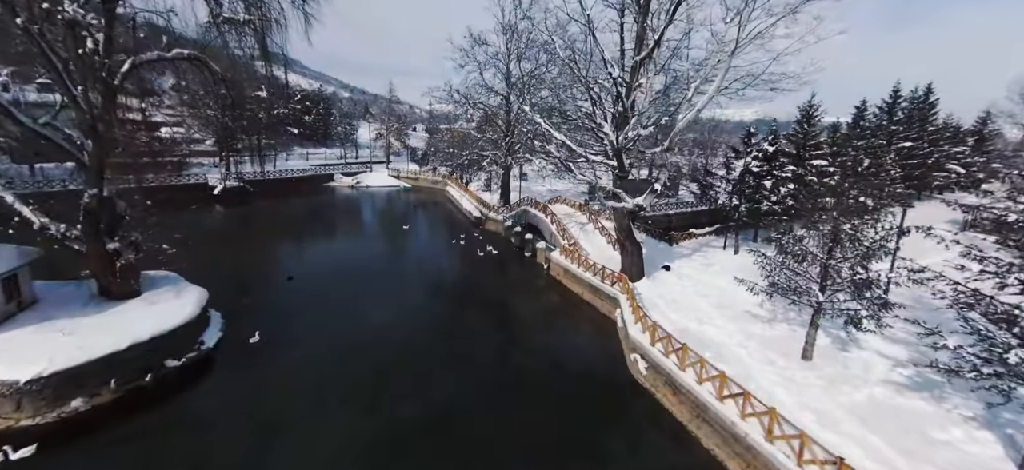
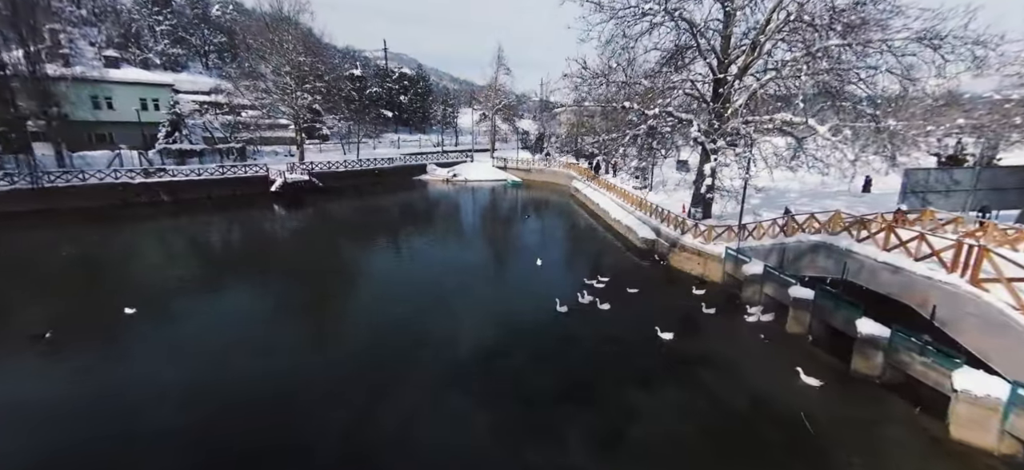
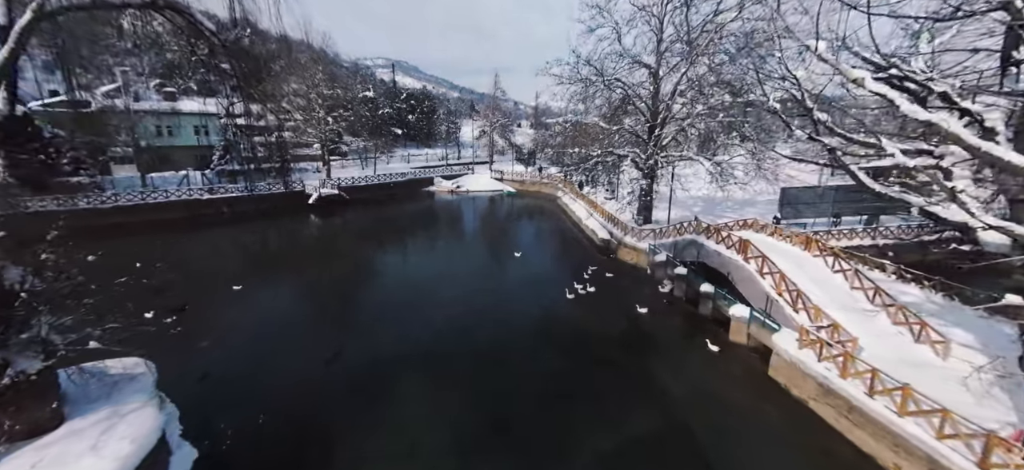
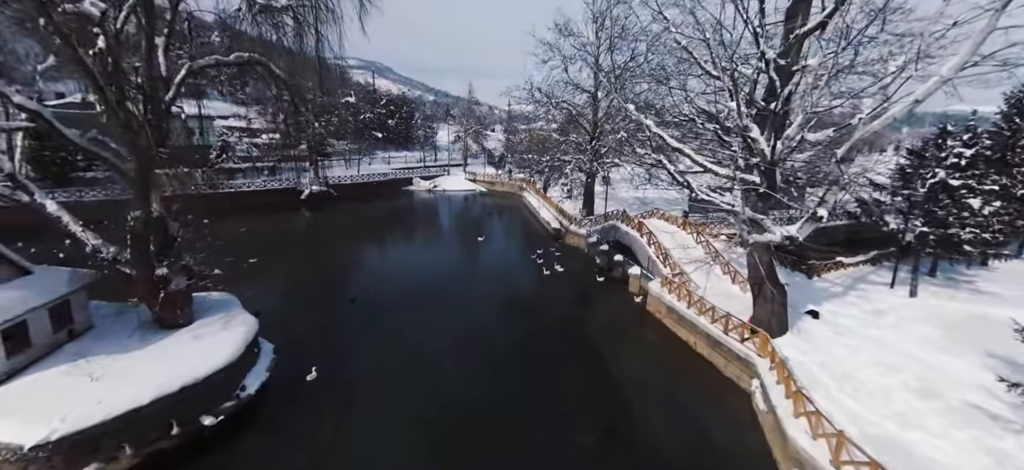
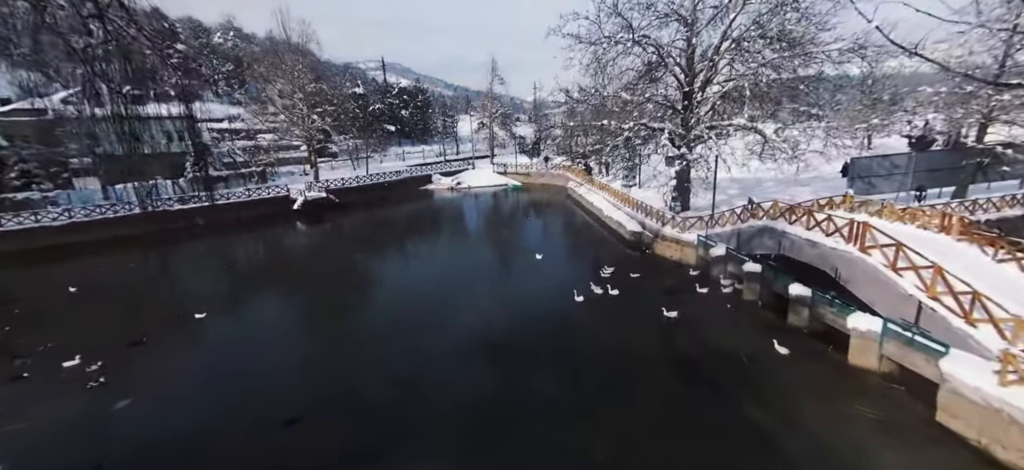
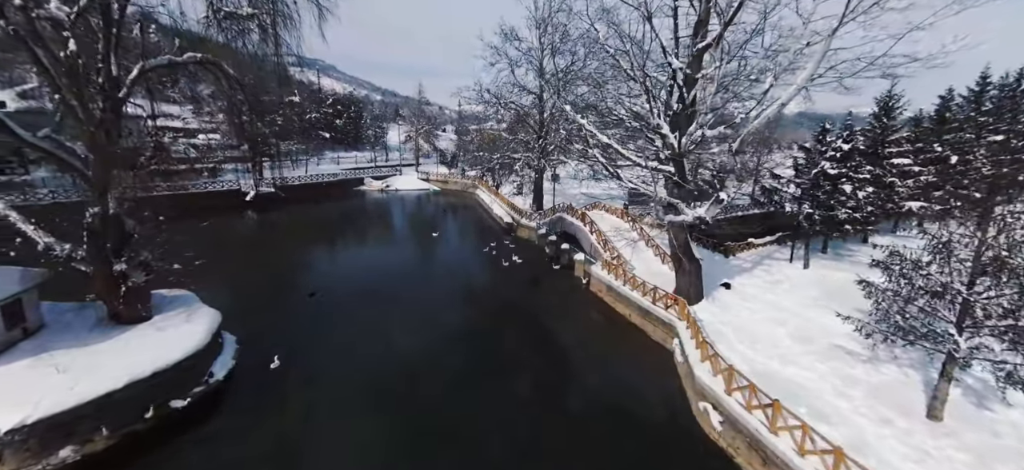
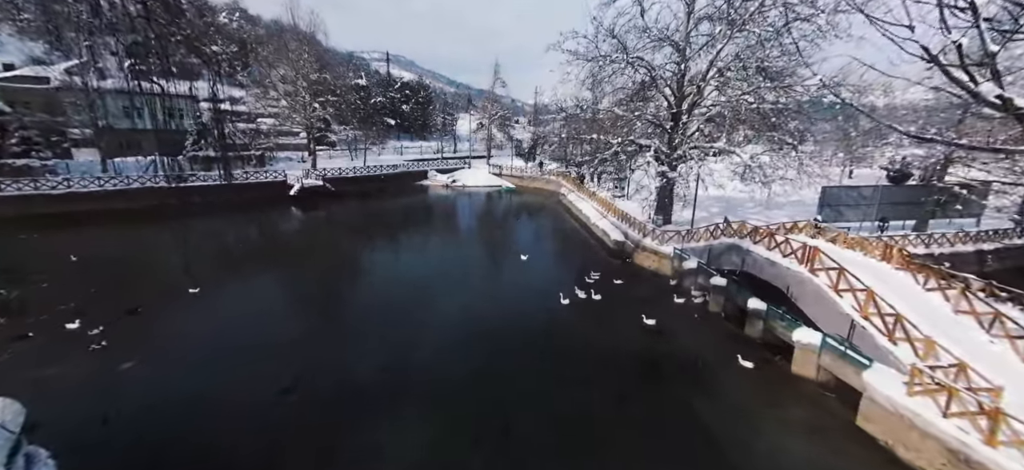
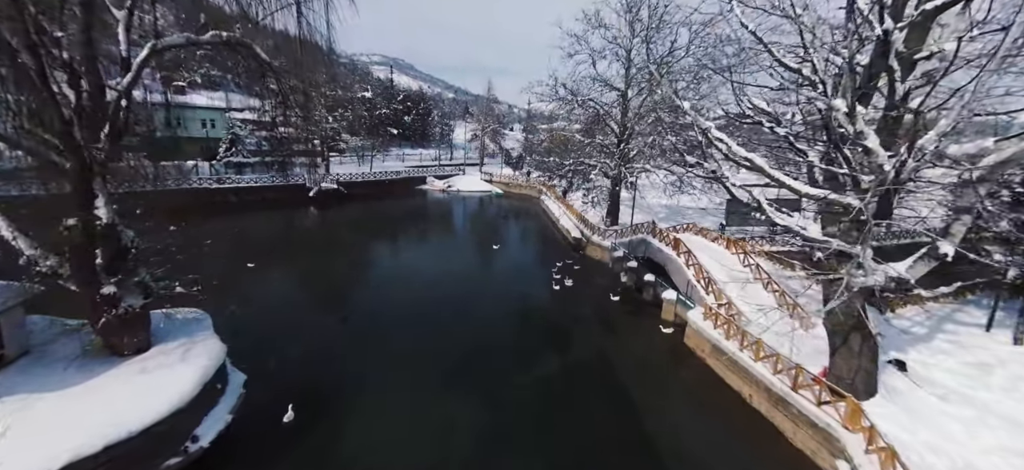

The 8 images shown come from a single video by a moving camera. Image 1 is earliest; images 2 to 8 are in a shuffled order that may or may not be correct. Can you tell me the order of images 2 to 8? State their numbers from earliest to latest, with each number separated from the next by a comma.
6, 4, 8, 3, 7, 5, 2
